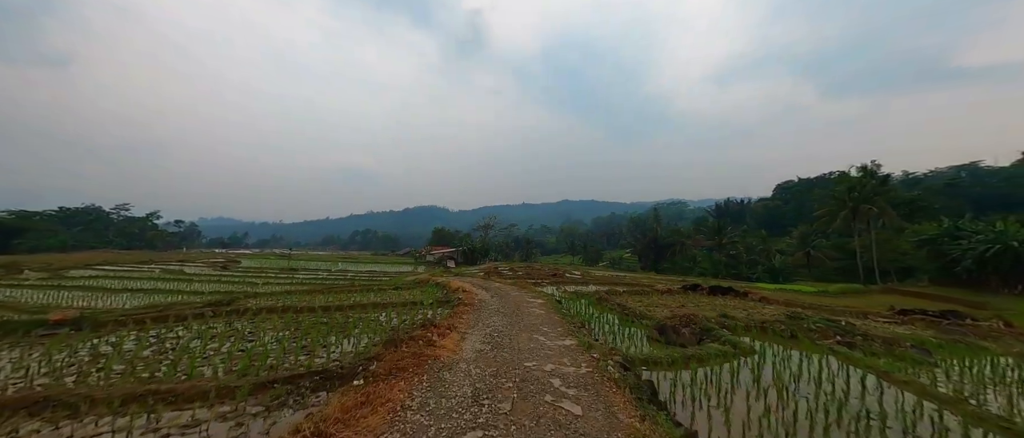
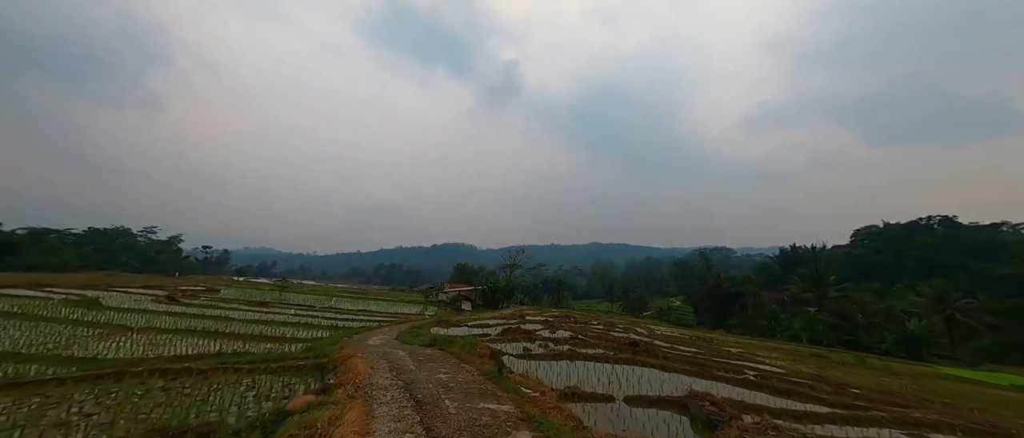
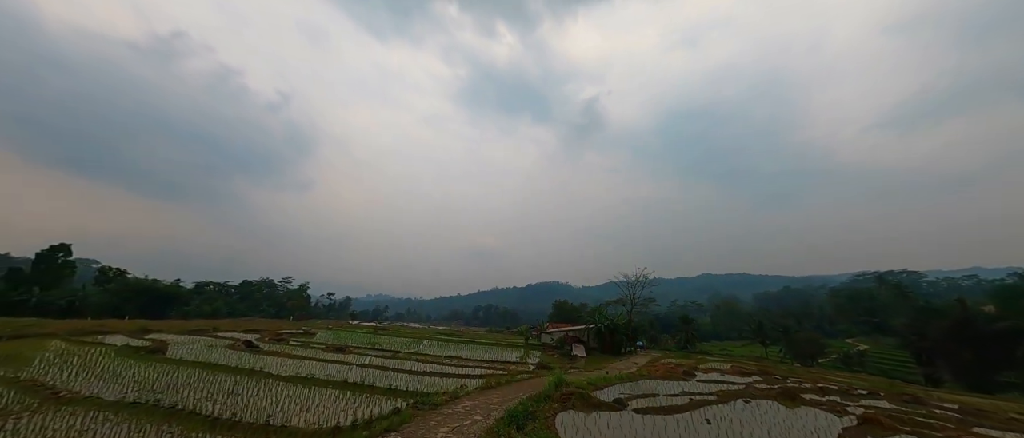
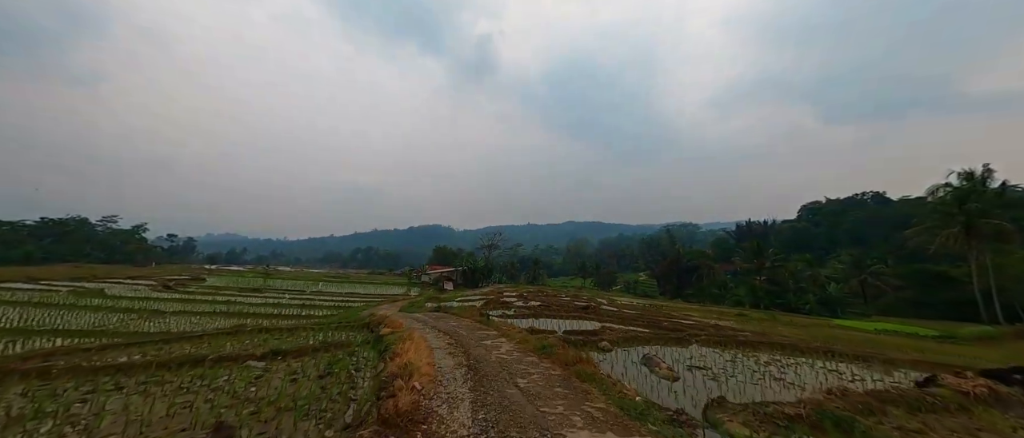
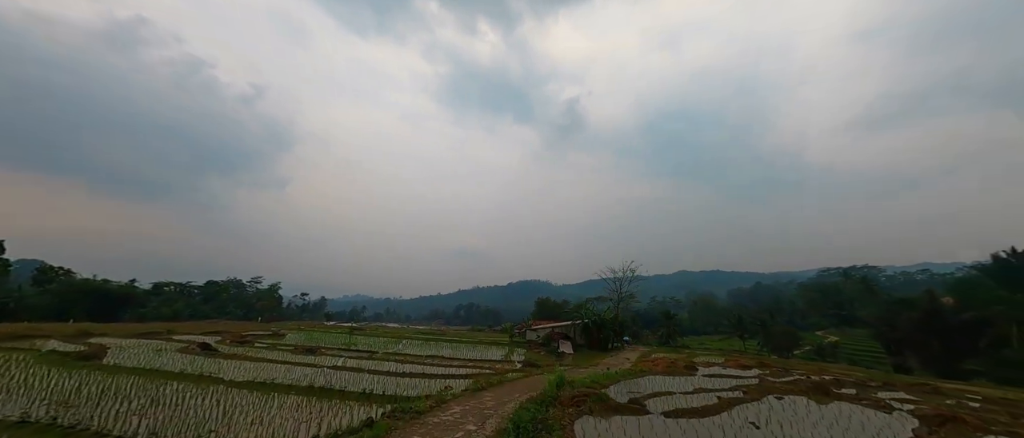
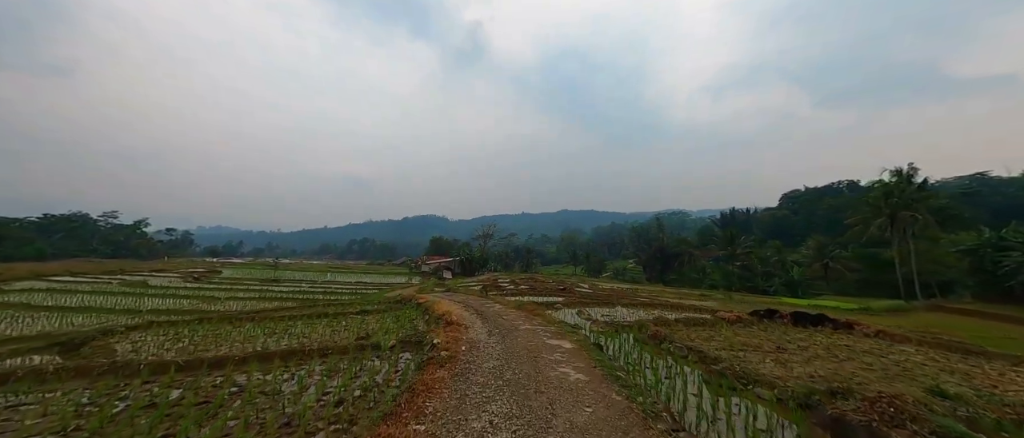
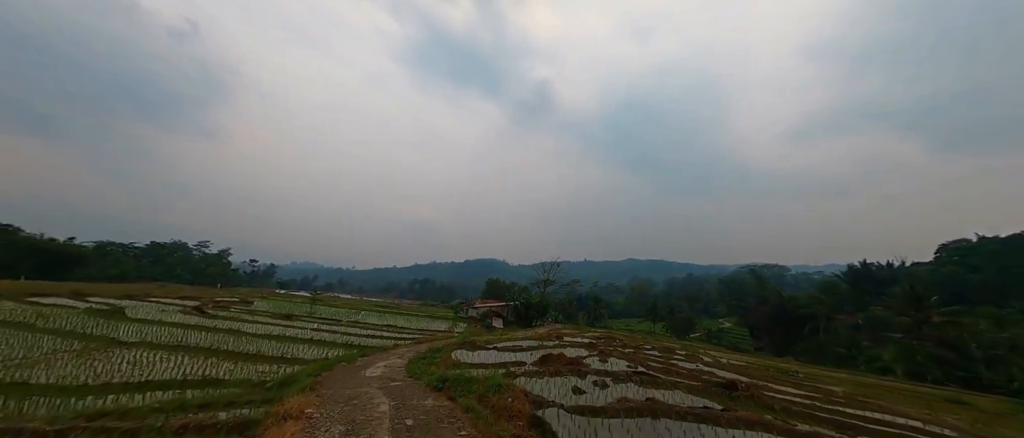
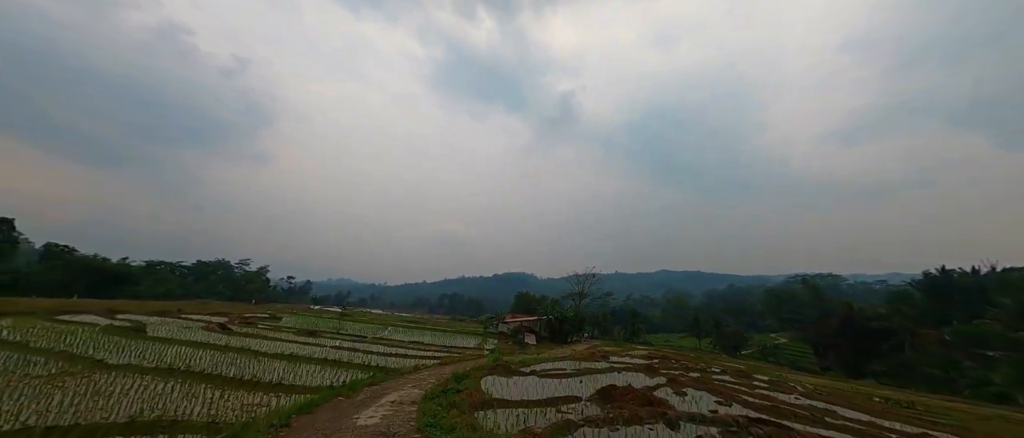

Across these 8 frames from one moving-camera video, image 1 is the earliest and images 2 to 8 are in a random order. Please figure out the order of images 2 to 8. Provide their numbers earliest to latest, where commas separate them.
6, 4, 2, 7, 8, 3, 5
